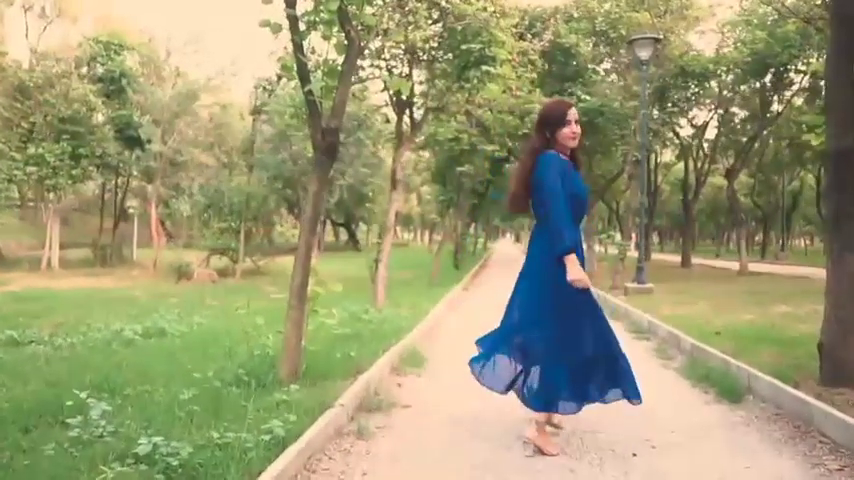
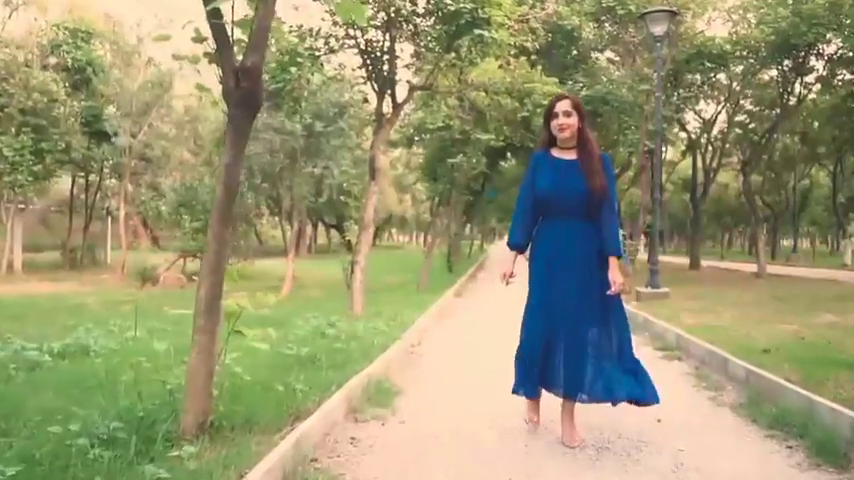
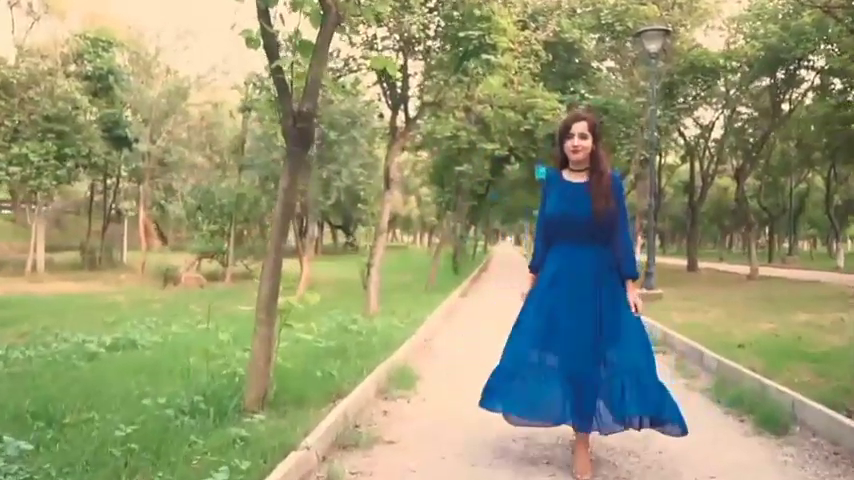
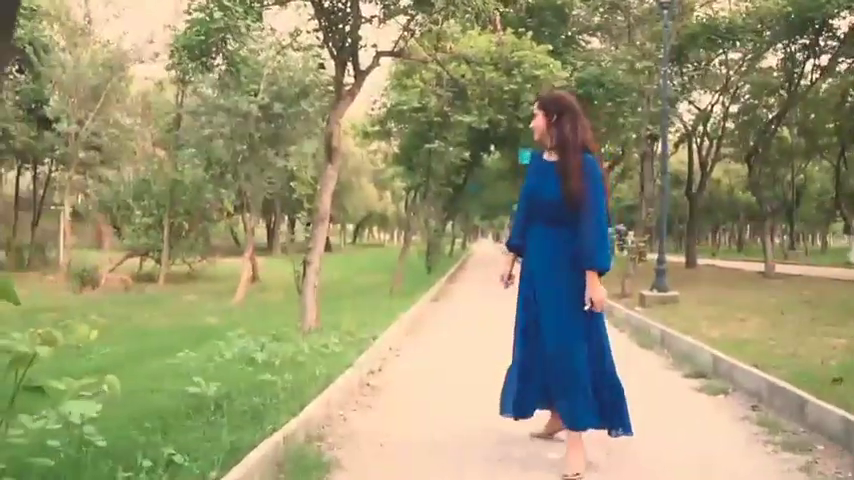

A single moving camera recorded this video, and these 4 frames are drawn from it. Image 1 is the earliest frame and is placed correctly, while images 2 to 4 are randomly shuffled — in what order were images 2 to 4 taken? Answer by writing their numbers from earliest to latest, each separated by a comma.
3, 2, 4
